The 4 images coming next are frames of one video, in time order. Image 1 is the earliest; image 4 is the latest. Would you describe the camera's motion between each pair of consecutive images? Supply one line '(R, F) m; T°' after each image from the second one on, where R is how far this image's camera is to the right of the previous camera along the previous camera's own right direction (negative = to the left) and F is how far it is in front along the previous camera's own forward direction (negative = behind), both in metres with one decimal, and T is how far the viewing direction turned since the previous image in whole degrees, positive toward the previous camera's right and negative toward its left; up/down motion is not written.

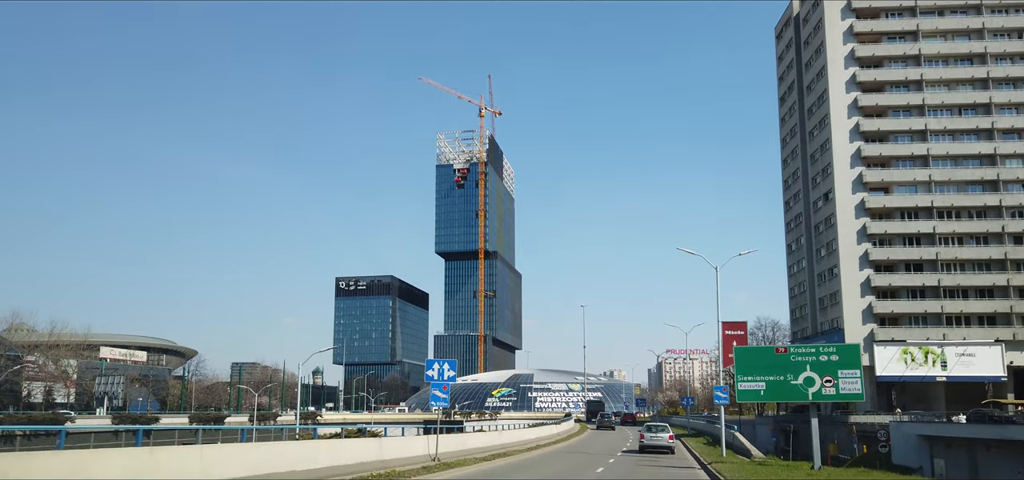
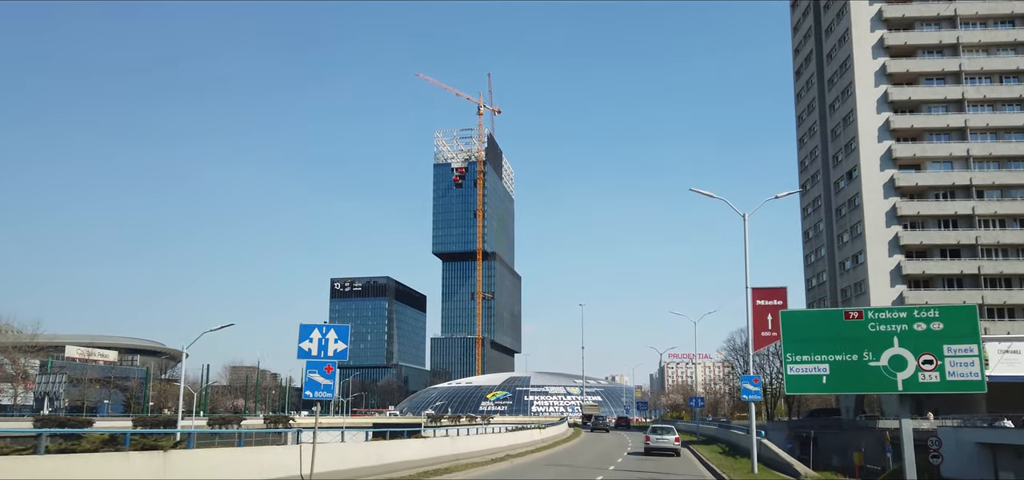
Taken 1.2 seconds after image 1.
(+1.3, +7.8) m; 0°
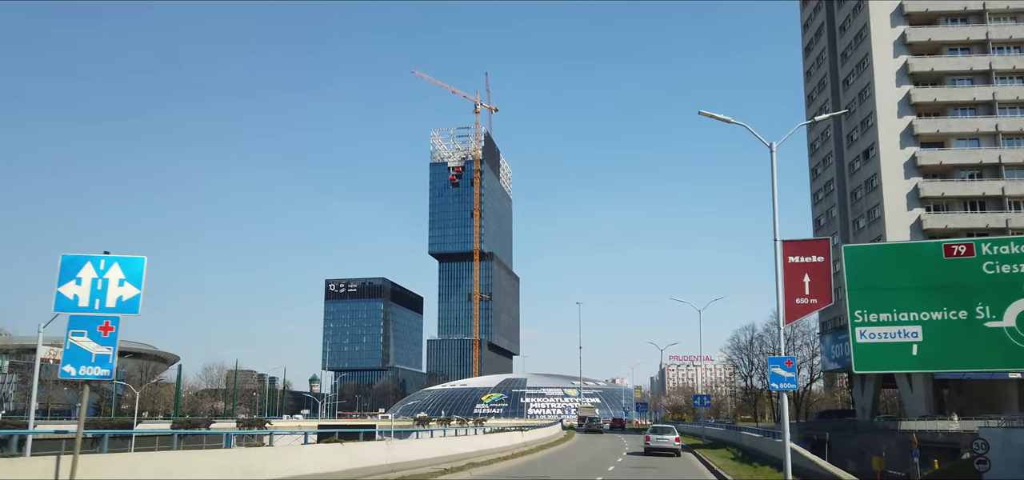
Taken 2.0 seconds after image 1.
(+1.0, +5.4) m; 0°
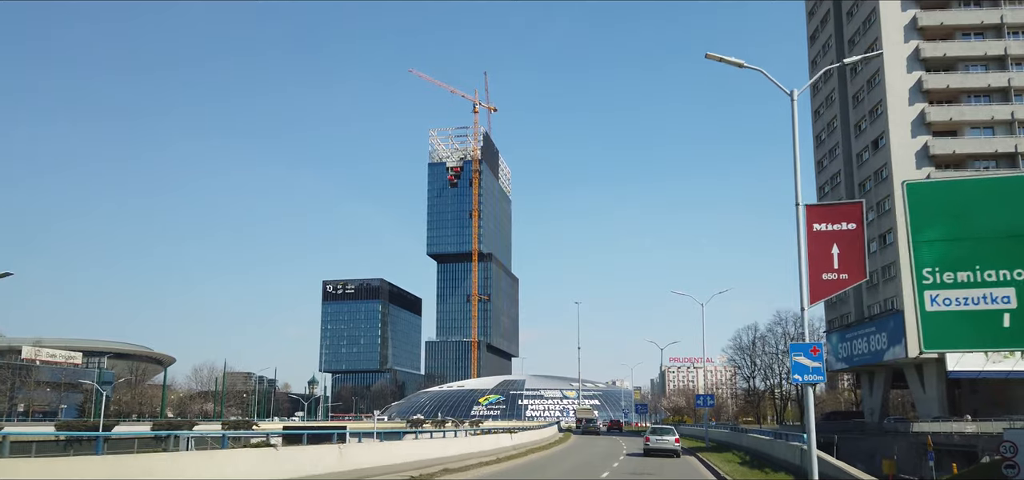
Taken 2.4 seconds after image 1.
(+0.5, +2.6) m; 0°
